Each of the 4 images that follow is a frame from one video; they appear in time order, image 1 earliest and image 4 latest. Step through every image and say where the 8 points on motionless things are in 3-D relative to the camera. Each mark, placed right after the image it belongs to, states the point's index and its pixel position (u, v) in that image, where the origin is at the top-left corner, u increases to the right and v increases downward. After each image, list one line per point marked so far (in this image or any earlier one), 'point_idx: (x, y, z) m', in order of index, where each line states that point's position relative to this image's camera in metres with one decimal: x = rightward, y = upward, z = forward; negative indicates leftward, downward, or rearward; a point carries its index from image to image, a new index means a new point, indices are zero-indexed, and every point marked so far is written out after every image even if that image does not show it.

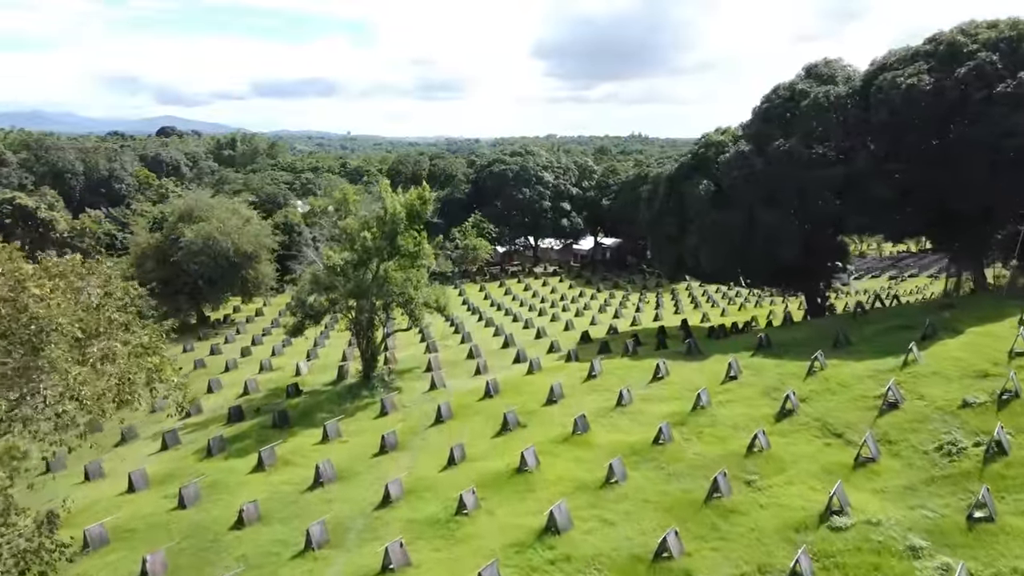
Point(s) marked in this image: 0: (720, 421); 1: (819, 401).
0: (+5.0, -3.2, +19.8) m
1: (+7.2, -2.7, +19.5) m
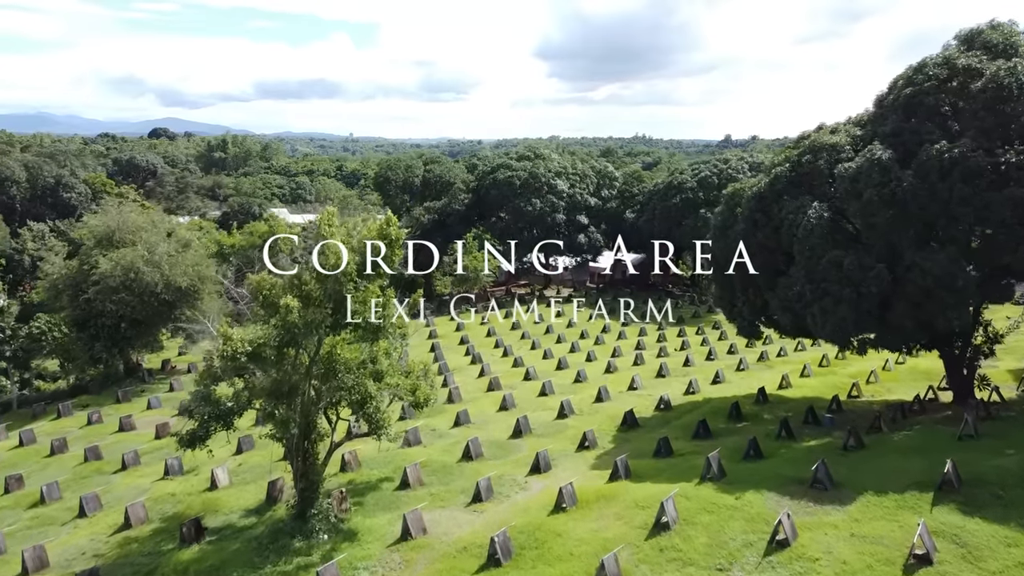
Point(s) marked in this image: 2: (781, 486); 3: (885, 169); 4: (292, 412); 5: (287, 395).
0: (+5.3, -4.9, +10.1) m
1: (+7.5, -4.4, +9.8) m
2: (+5.3, -3.9, +16.4) m
3: (+8.3, +2.7, +18.6) m
4: (-4.2, -2.3, +16.0) m
5: (-4.3, -2.0, +16.1) m
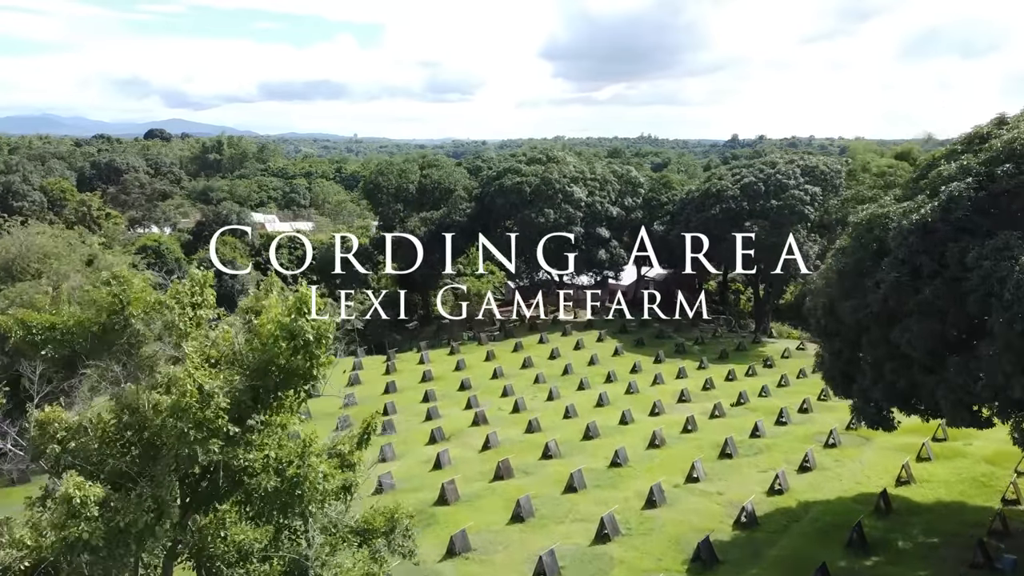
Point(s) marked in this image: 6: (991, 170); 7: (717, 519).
0: (+5.6, -6.3, +2.4) m
1: (+7.8, -5.8, +2.1) m
2: (+5.6, -5.3, +8.8) m
3: (+8.7, +1.3, +10.9) m
4: (-3.9, -3.7, +8.4) m
5: (-4.0, -3.4, +8.5) m
6: (+7.7, +1.9, +13.5) m
7: (+4.5, -5.1, +18.4) m
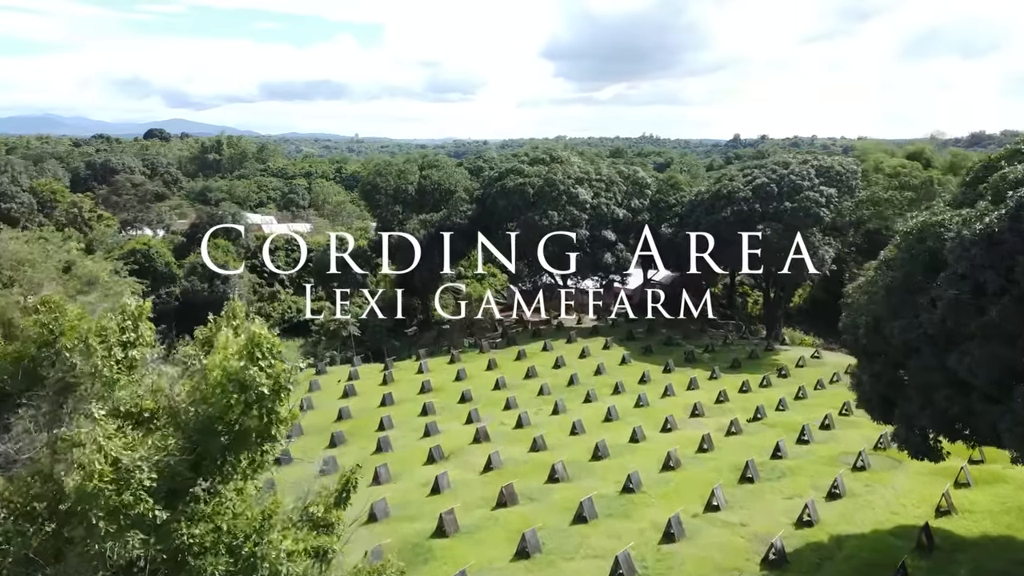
0: (+5.7, -6.6, +0.7) m
1: (+7.9, -6.1, +0.4) m
2: (+5.7, -5.5, +7.1) m
3: (+8.8, +1.0, +9.2) m
4: (-3.8, -4.0, +6.7) m
5: (-3.9, -3.7, +6.8) m
6: (+7.7, +1.7, +11.8) m
7: (+4.6, -5.4, +16.7) m
